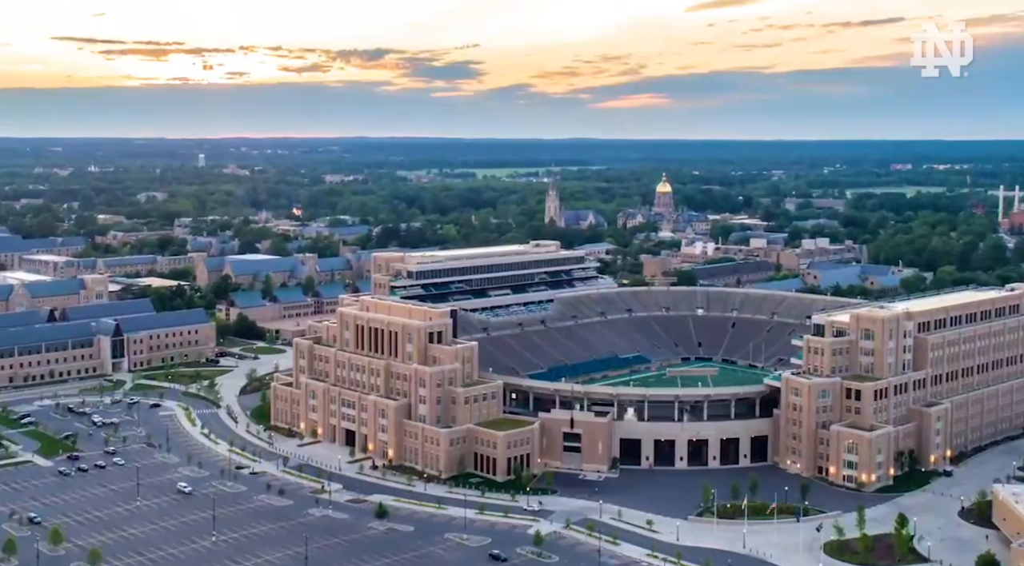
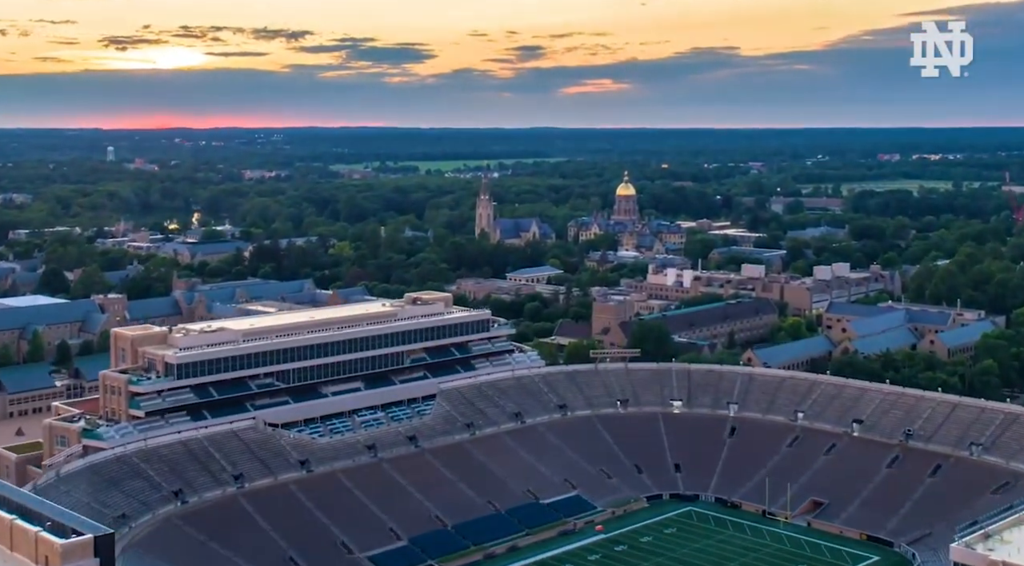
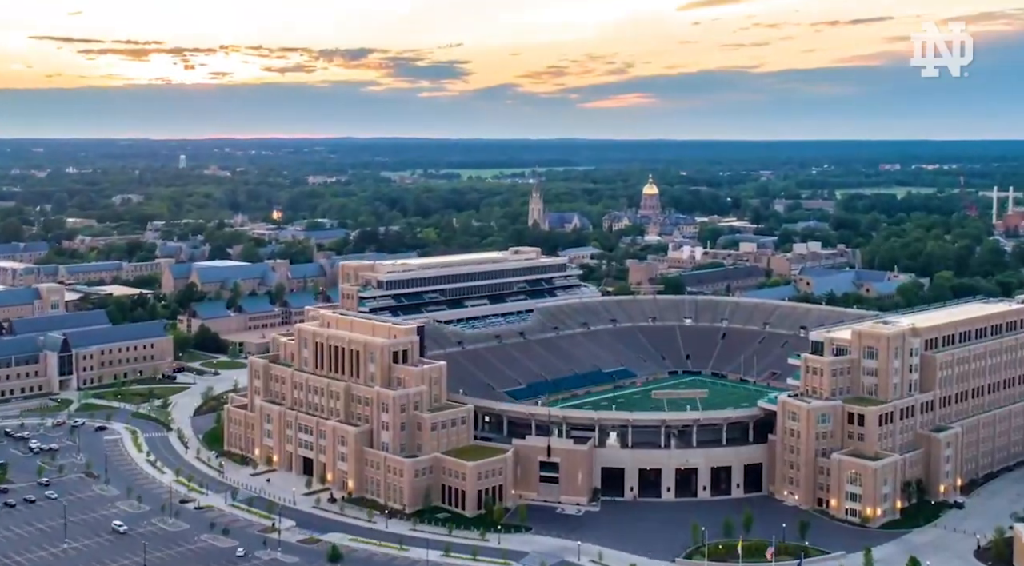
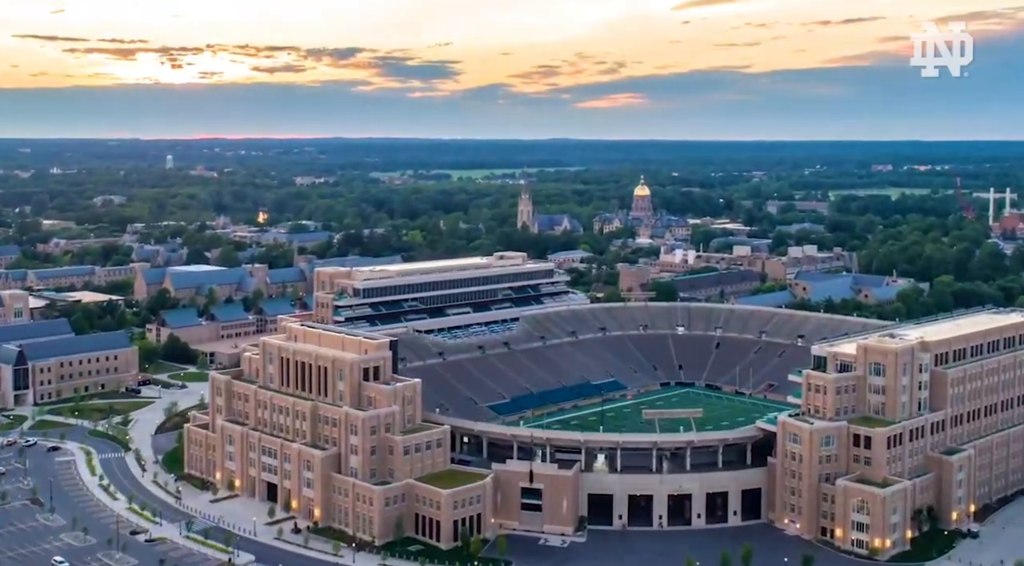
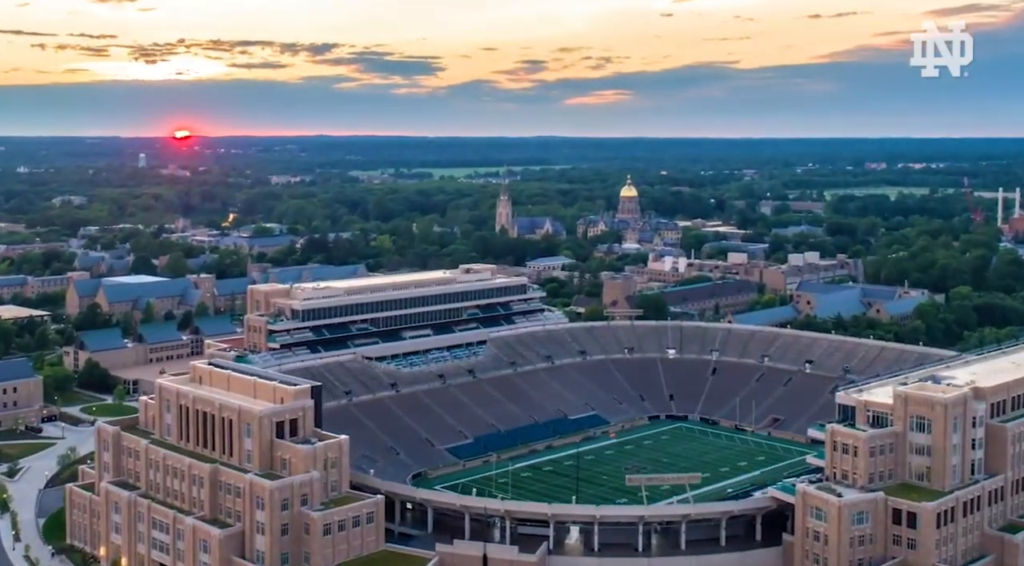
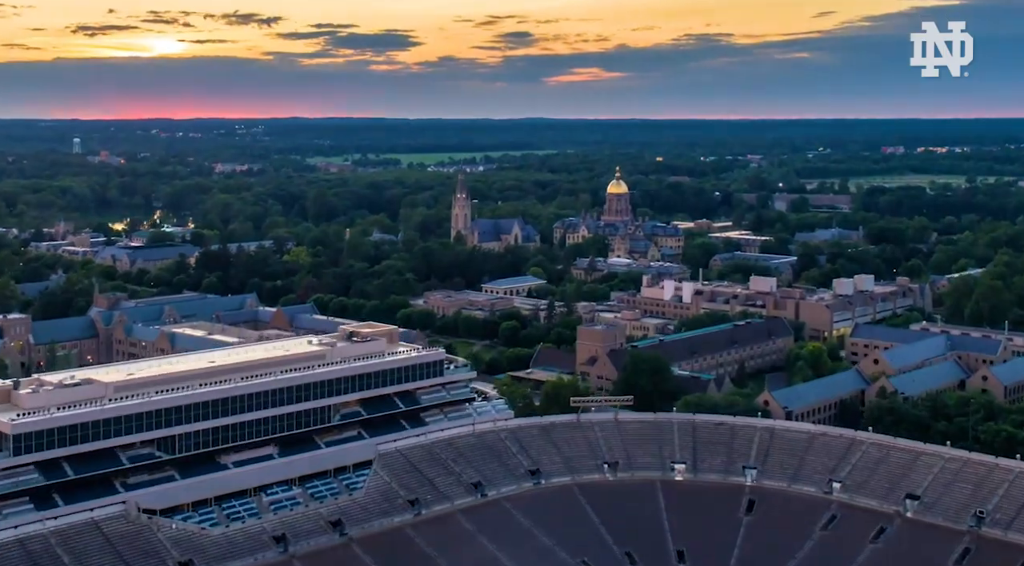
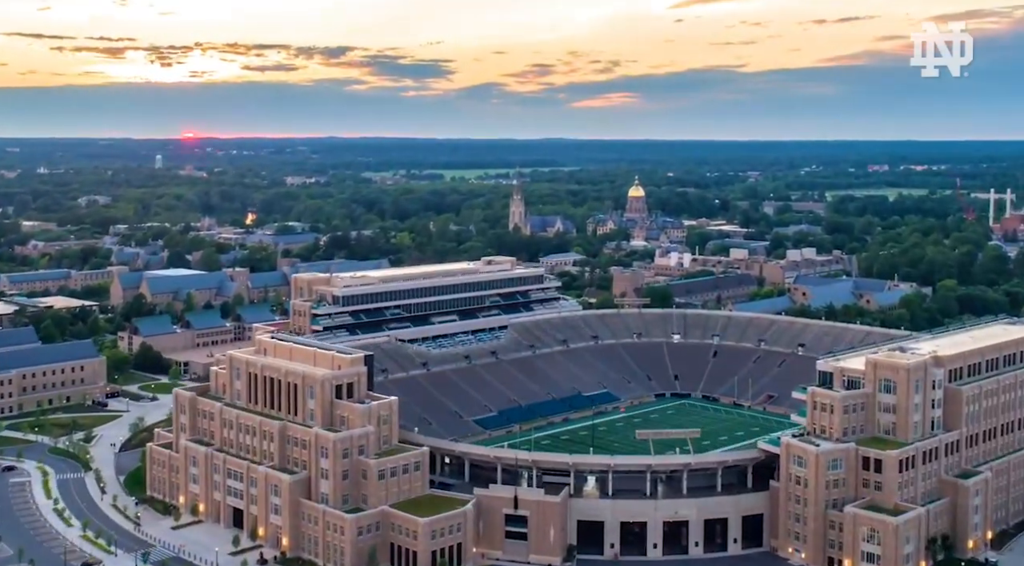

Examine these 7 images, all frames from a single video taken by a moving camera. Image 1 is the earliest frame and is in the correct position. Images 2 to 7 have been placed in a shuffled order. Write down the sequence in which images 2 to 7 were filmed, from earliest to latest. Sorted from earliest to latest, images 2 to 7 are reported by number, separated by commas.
3, 4, 7, 5, 2, 6
